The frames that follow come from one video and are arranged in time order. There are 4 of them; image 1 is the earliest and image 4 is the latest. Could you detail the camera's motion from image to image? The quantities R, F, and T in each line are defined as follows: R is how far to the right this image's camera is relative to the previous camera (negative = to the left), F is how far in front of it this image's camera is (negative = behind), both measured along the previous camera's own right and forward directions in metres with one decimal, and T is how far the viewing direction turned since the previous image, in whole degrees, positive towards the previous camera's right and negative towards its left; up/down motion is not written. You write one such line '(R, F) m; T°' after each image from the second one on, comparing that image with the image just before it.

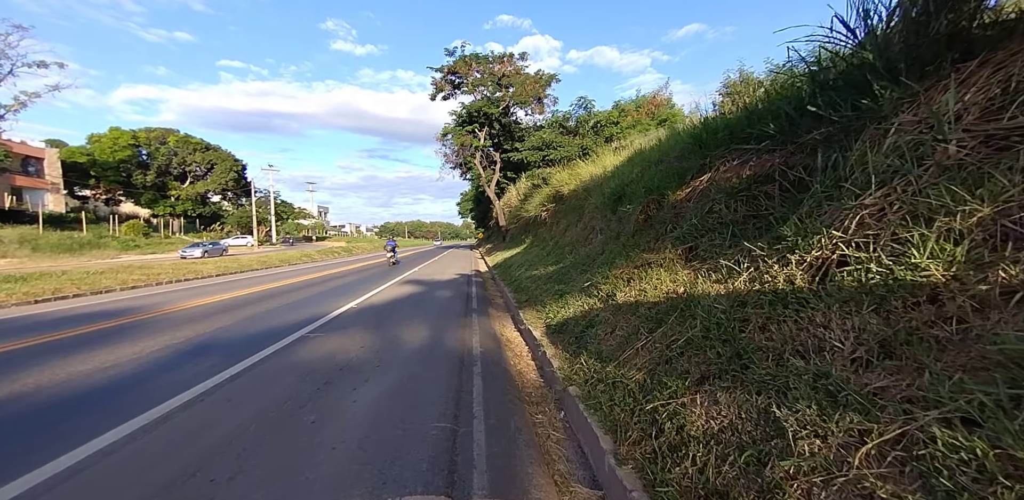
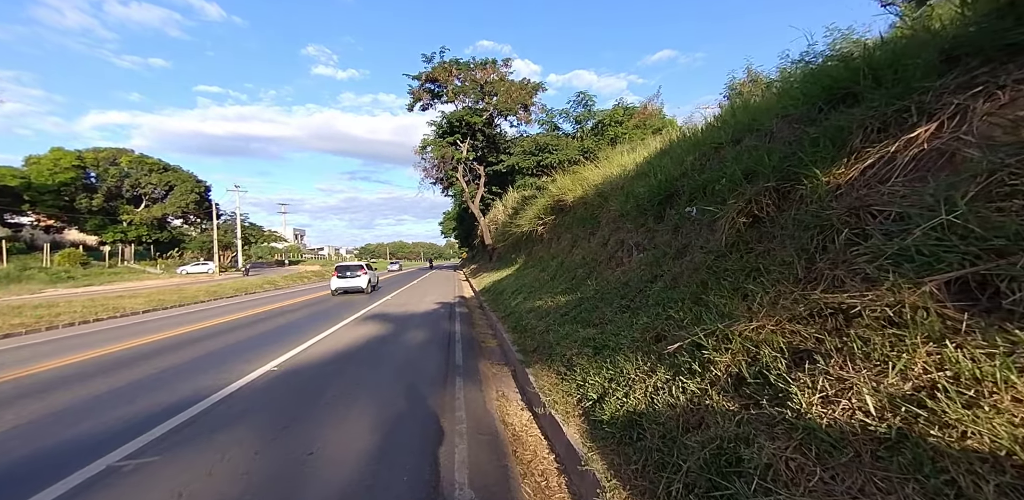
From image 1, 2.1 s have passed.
(-0.2, +2.8) m; +2°
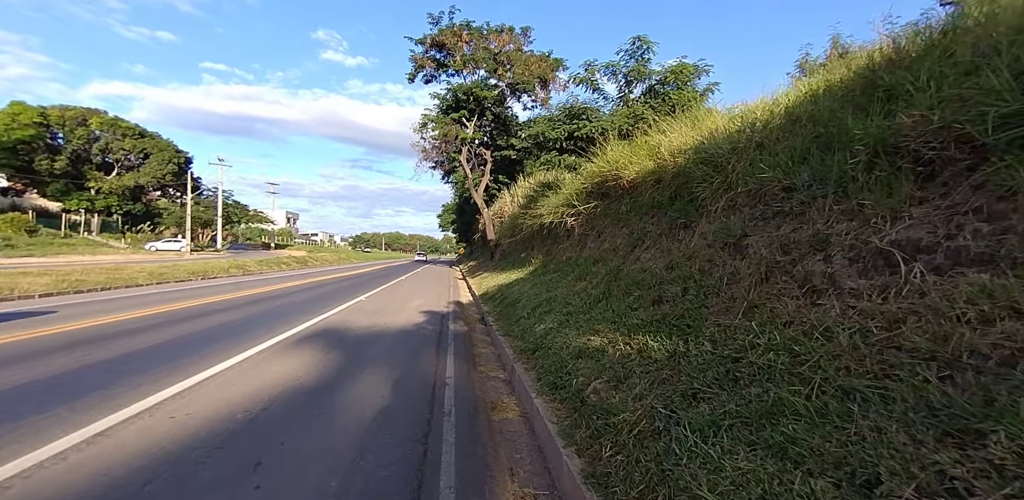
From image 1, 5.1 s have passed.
(-0.6, +4.3) m; 0°
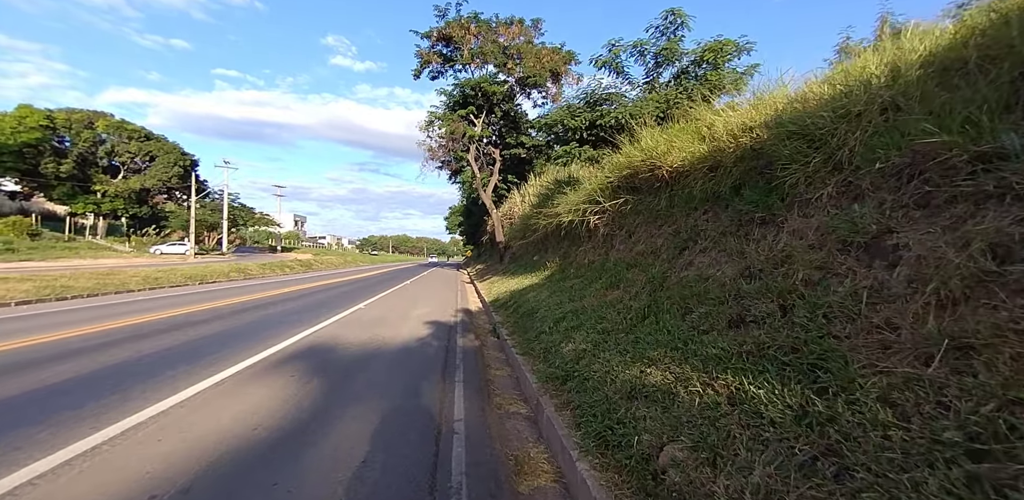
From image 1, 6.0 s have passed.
(-0.3, +1.5) m; -1°
